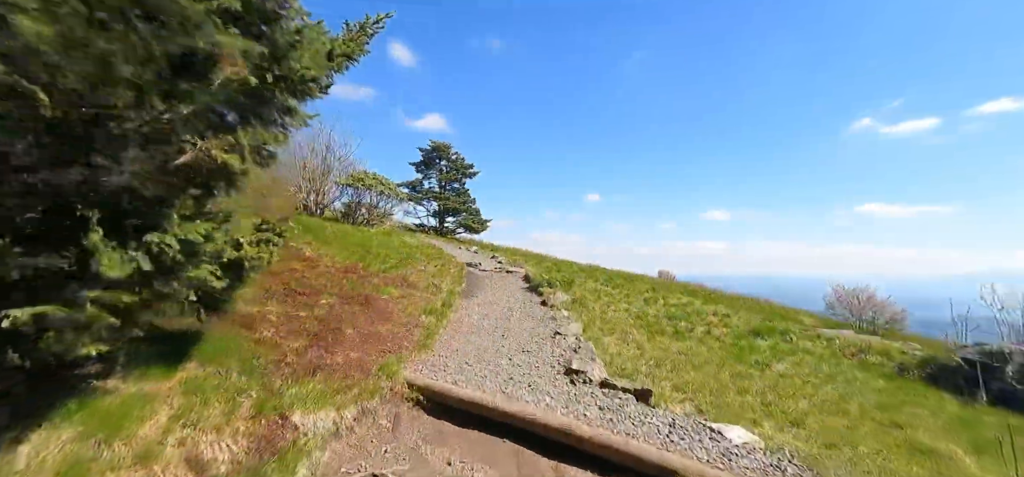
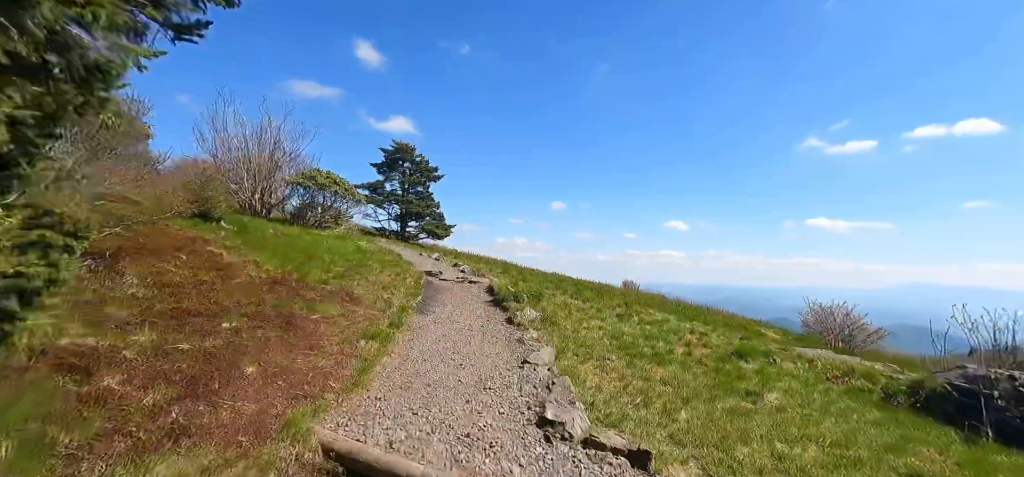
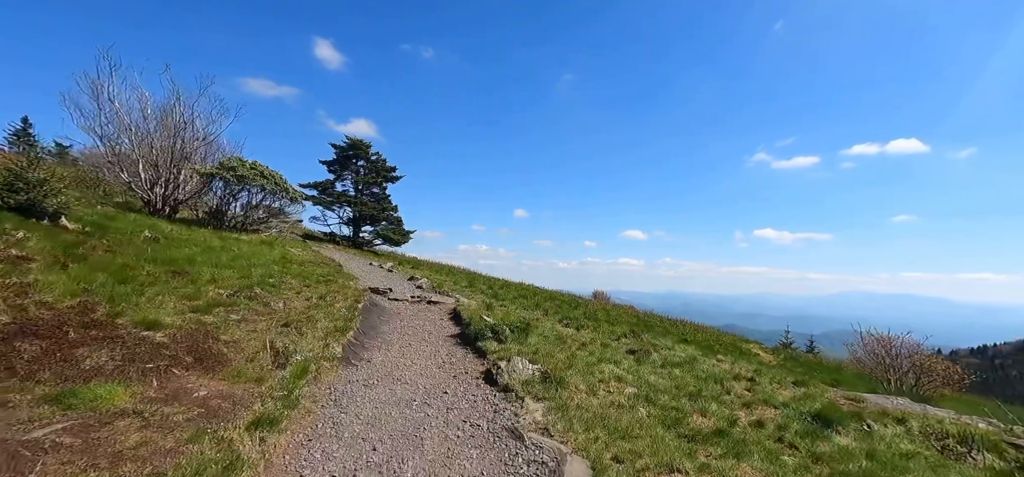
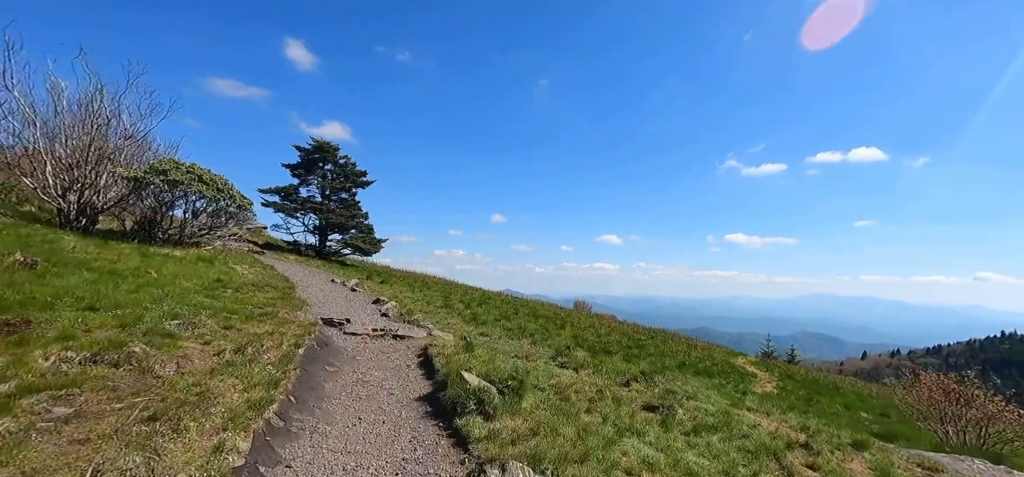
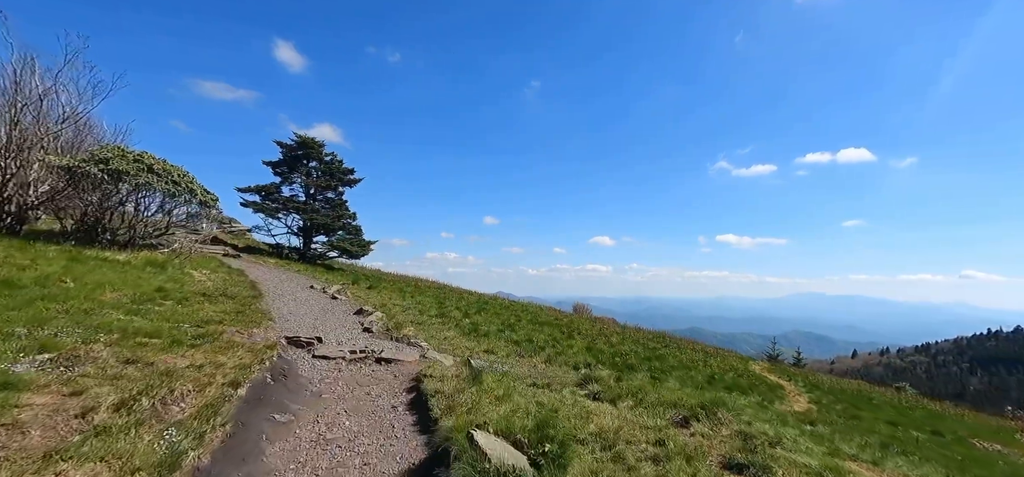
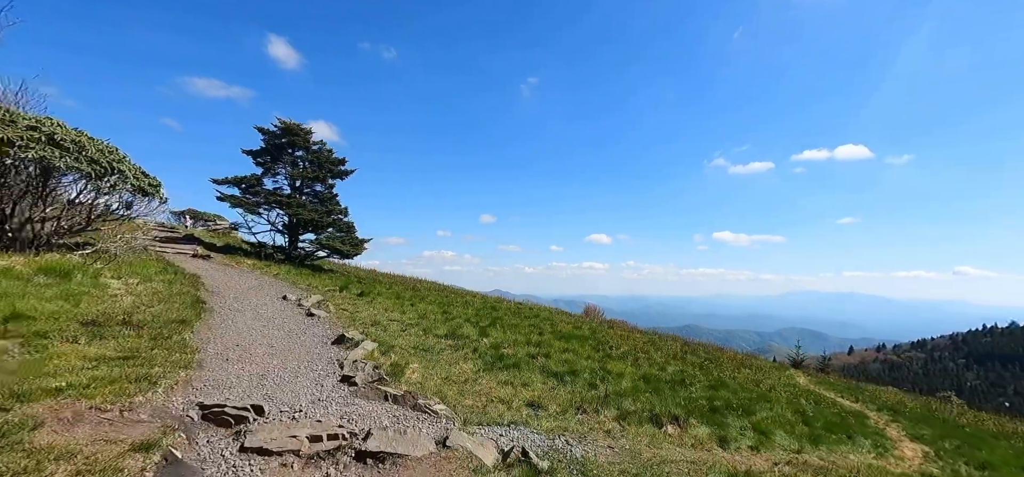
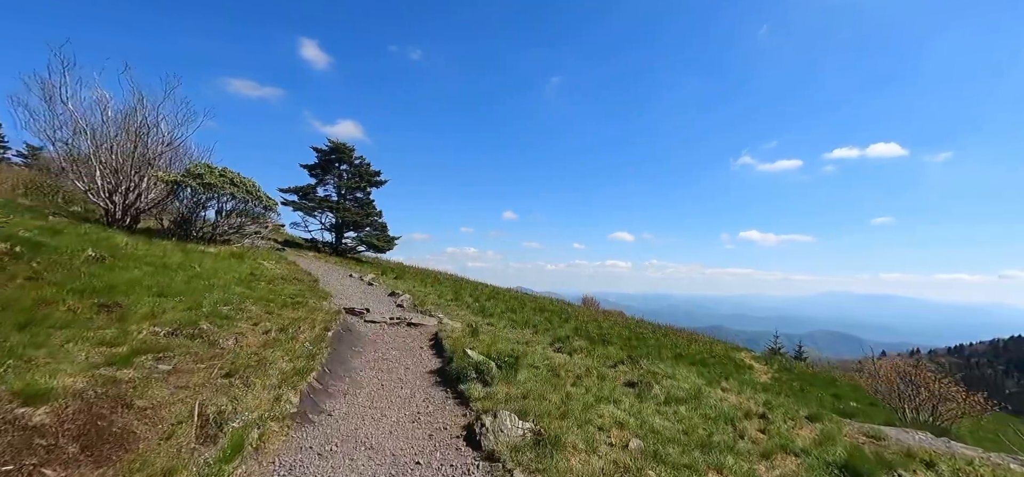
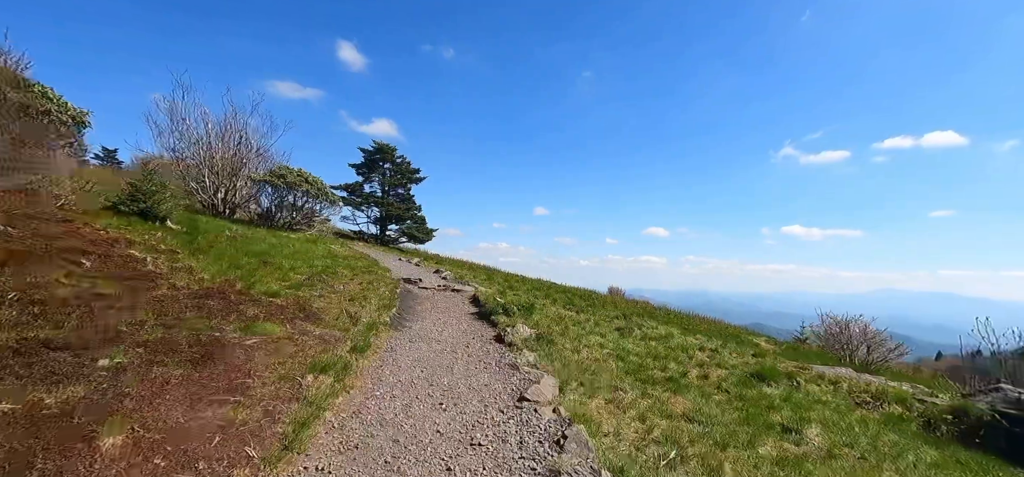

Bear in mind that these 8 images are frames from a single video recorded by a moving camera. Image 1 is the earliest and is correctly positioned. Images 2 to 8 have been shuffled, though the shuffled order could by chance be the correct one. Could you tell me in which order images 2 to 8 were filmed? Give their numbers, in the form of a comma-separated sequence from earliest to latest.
2, 8, 3, 7, 4, 5, 6
